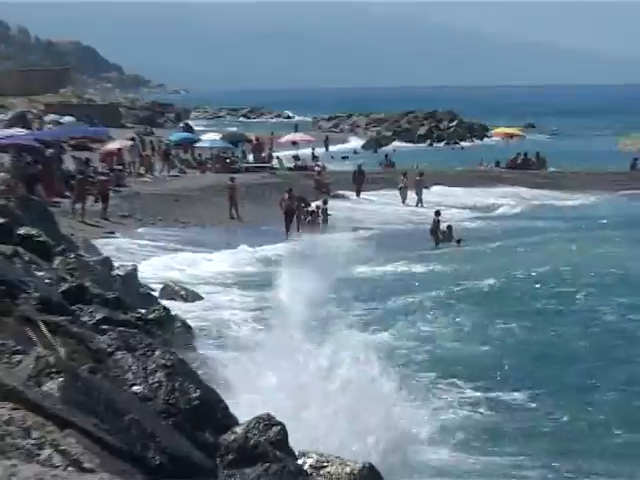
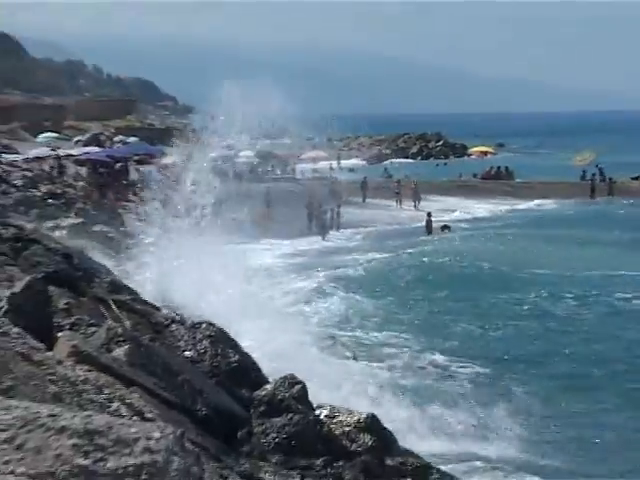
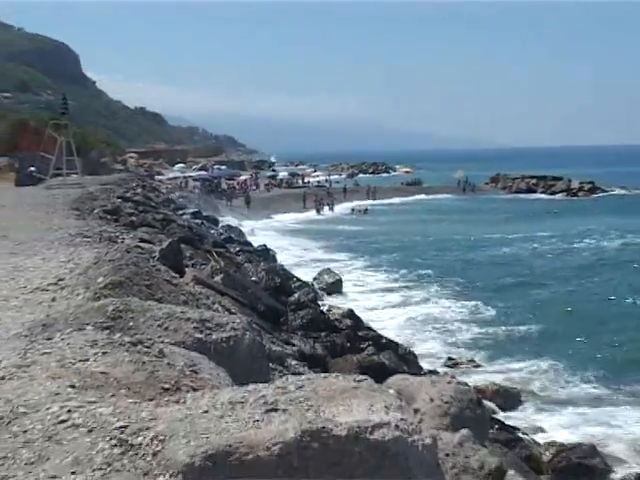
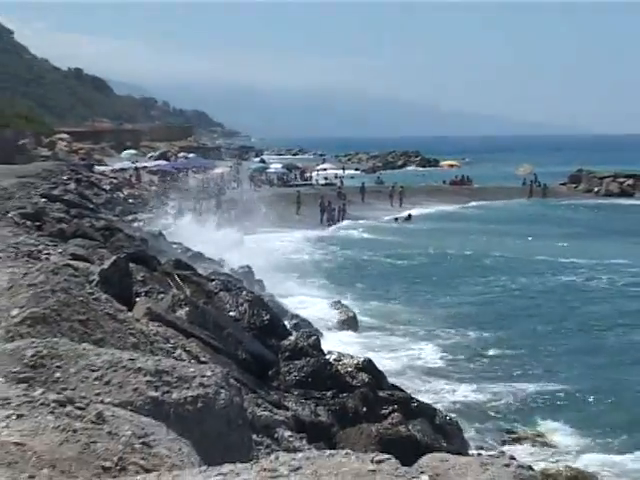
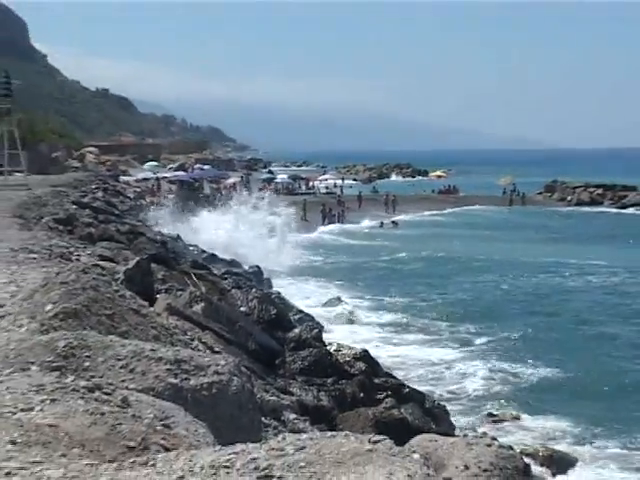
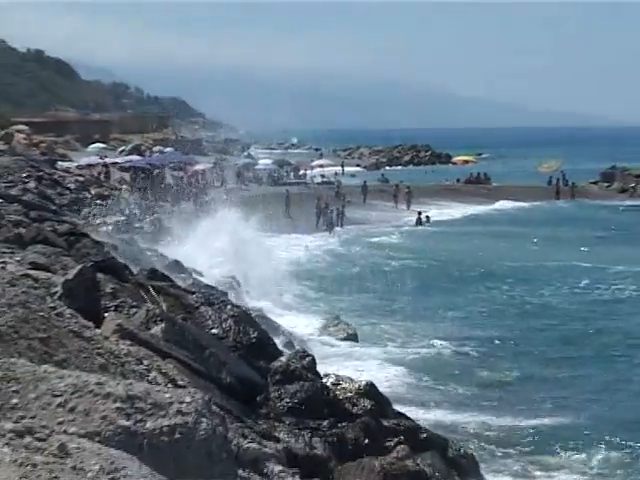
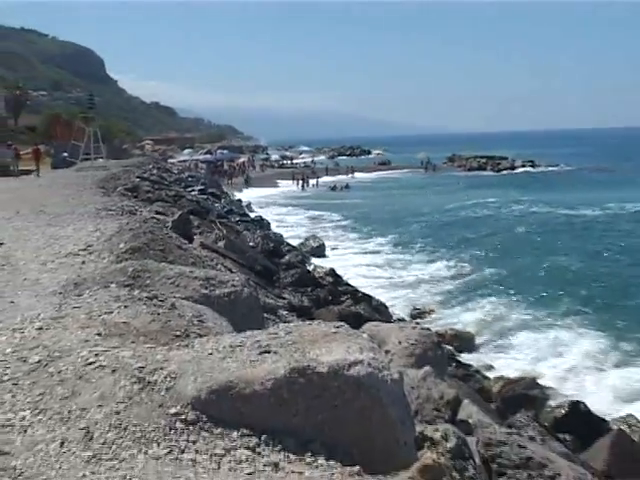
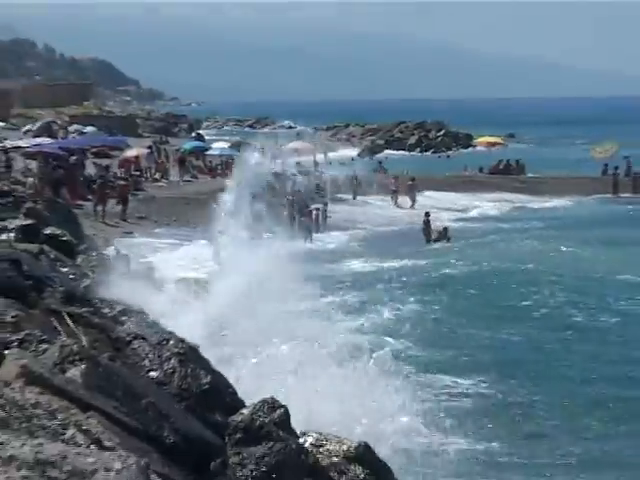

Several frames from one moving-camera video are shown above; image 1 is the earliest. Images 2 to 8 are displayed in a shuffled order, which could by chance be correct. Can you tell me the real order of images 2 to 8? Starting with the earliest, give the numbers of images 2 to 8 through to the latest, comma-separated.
8, 2, 6, 4, 5, 3, 7
